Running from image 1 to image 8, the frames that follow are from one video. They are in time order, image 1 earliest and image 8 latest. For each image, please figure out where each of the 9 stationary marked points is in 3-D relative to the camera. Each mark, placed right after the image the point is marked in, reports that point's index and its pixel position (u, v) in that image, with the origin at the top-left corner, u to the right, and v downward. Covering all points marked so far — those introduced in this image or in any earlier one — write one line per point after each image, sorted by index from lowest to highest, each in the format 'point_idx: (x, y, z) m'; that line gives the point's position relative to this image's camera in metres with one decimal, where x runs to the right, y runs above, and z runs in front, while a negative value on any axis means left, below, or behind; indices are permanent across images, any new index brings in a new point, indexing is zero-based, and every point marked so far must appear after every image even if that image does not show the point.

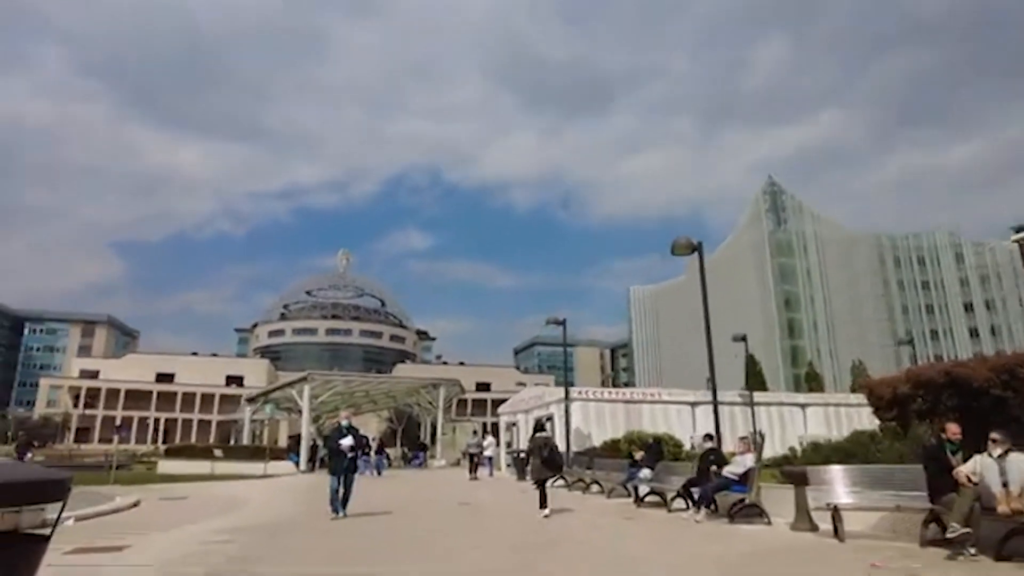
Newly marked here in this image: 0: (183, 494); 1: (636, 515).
0: (-9.1, -5.7, +18.1) m
1: (+2.3, -4.2, +12.1) m
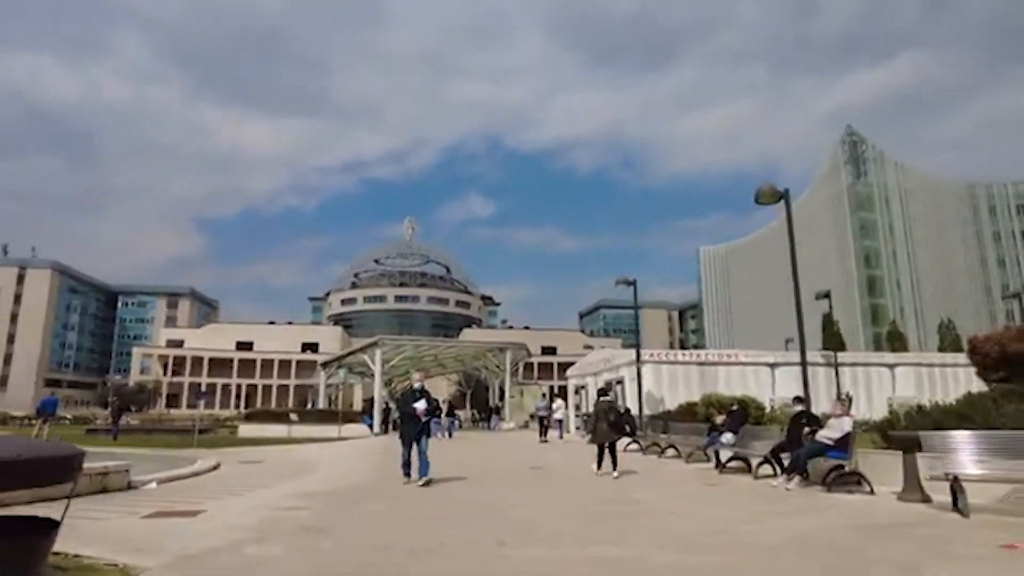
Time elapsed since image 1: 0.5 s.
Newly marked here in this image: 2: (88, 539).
0: (-7.2, -4.8, +18.6) m
1: (+3.6, -3.4, +11.4) m
2: (-4.3, -2.6, +6.6) m
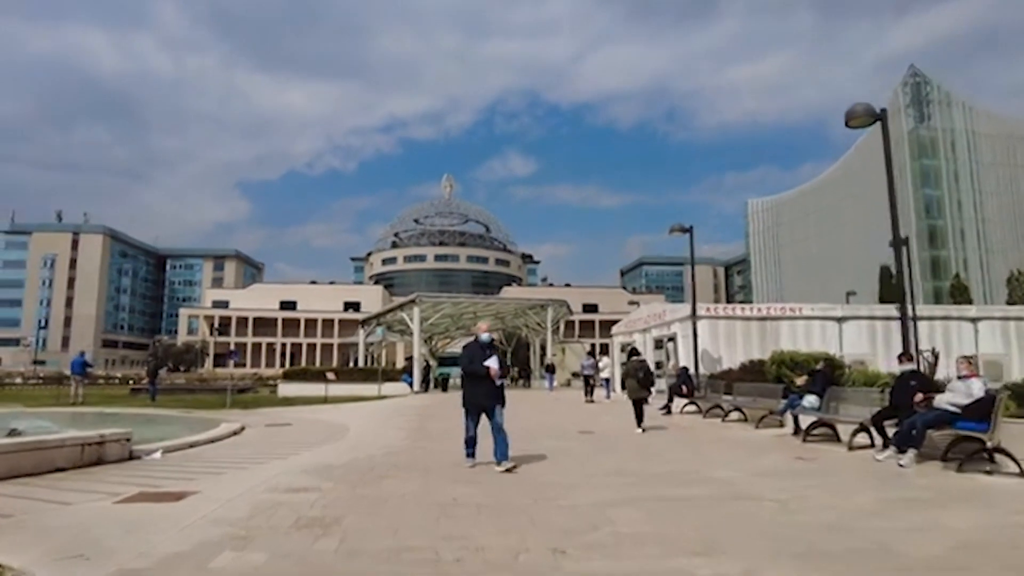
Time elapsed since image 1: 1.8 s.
0: (-5.9, -3.5, +17.5) m
1: (+4.4, -2.4, +9.7) m
2: (-3.8, -2.0, +5.3) m
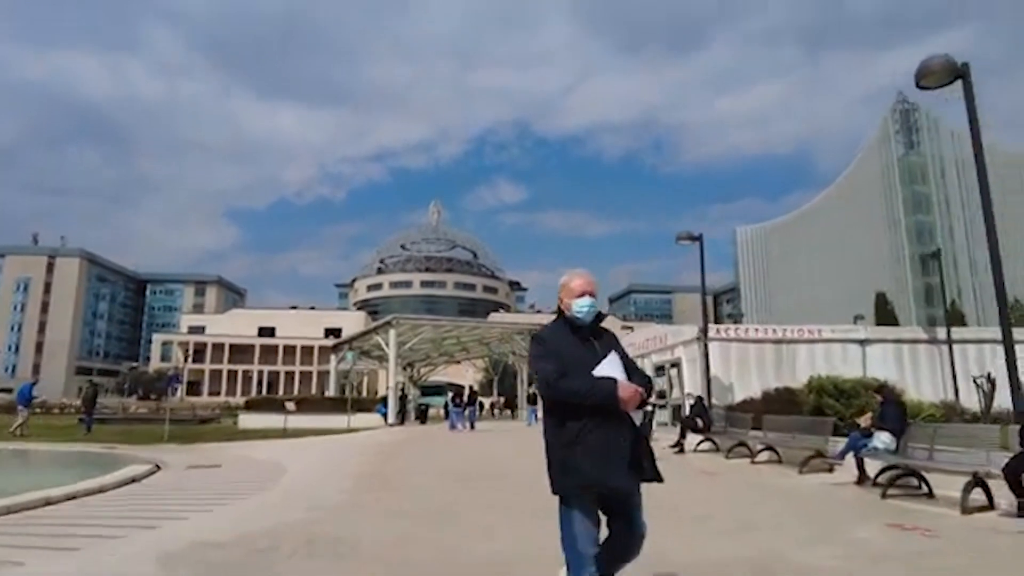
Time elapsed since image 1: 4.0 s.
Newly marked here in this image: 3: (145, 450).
0: (-6.3, -3.8, +14.4) m
1: (+4.1, -2.4, +6.8) m
2: (-4.0, -1.7, +2.3) m
3: (-10.2, -4.5, +18.3) m
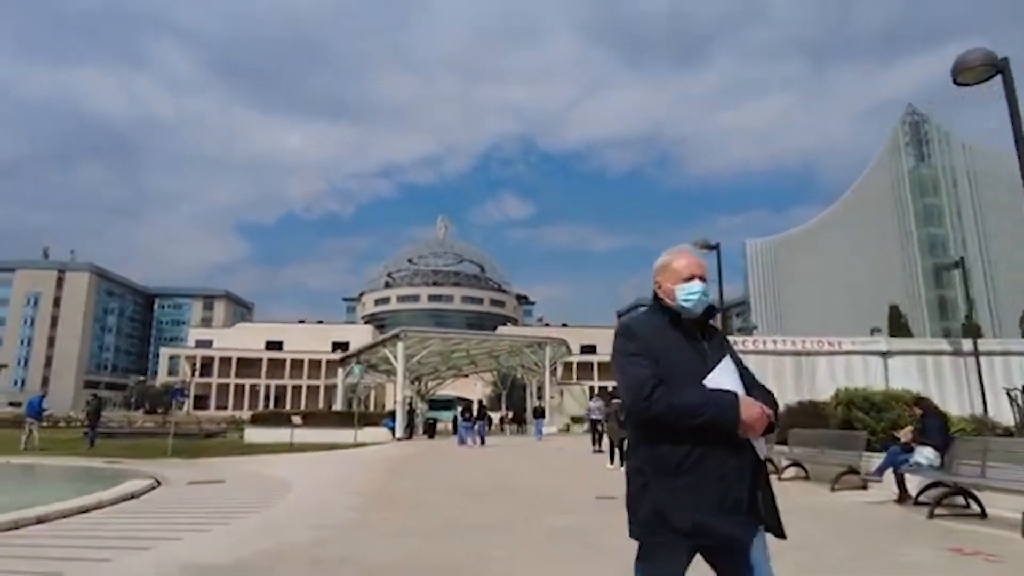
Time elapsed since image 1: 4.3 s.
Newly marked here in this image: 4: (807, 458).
0: (-6.1, -4.0, +13.9) m
1: (+4.3, -2.4, +6.2) m
2: (-3.9, -1.6, +1.9) m
3: (-9.9, -4.8, +17.9) m
4: (+5.2, -3.0, +11.7) m
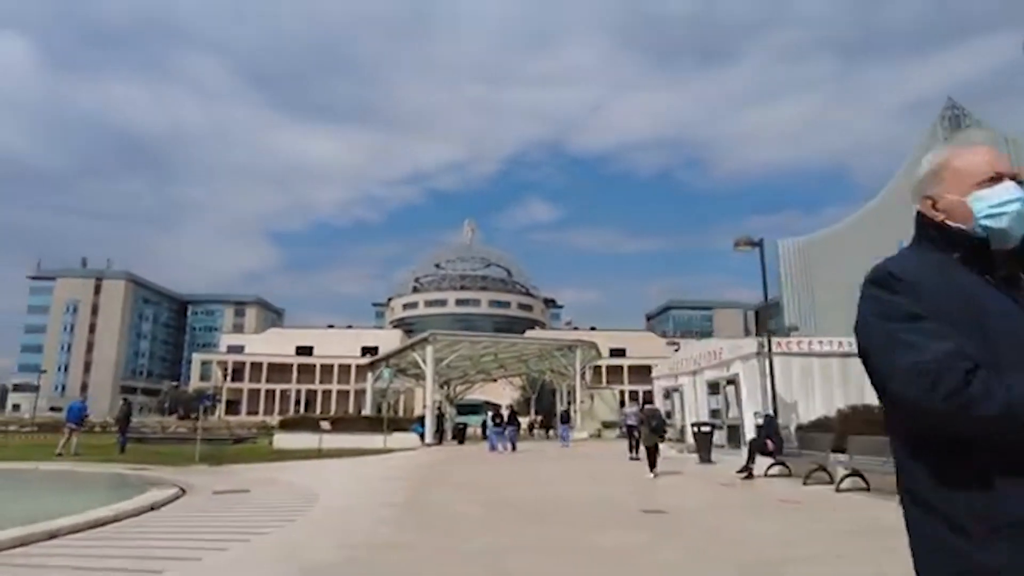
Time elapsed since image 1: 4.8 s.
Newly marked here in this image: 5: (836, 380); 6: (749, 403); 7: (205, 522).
0: (-5.3, -4.0, +13.5) m
1: (+4.7, -2.3, +5.4) m
2: (-3.6, -1.6, +1.3) m
3: (-9.0, -4.9, +17.5) m
4: (+5.9, -3.0, +10.8) m
5: (+9.7, -2.8, +19.7) m
6: (+7.1, -3.5, +19.9) m
7: (-4.3, -3.3, +9.3) m
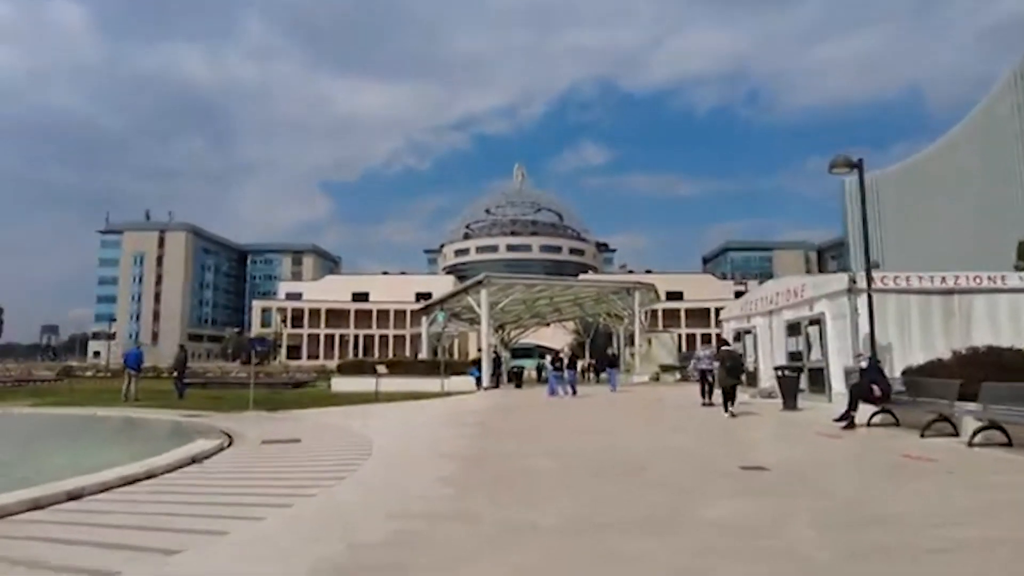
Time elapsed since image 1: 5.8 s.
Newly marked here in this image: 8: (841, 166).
0: (-4.0, -2.8, +12.7) m
1: (+5.4, -1.6, +3.7) m
2: (-3.3, -1.4, +0.3) m
3: (-7.4, -3.4, +17.1) m
4: (+6.9, -1.8, +9.1) m
5: (+11.4, -0.8, +17.6) m
6: (+8.9, -1.5, +18.0) m
7: (-3.3, -2.4, +8.4) m
8: (+7.3, +2.8, +14.7) m
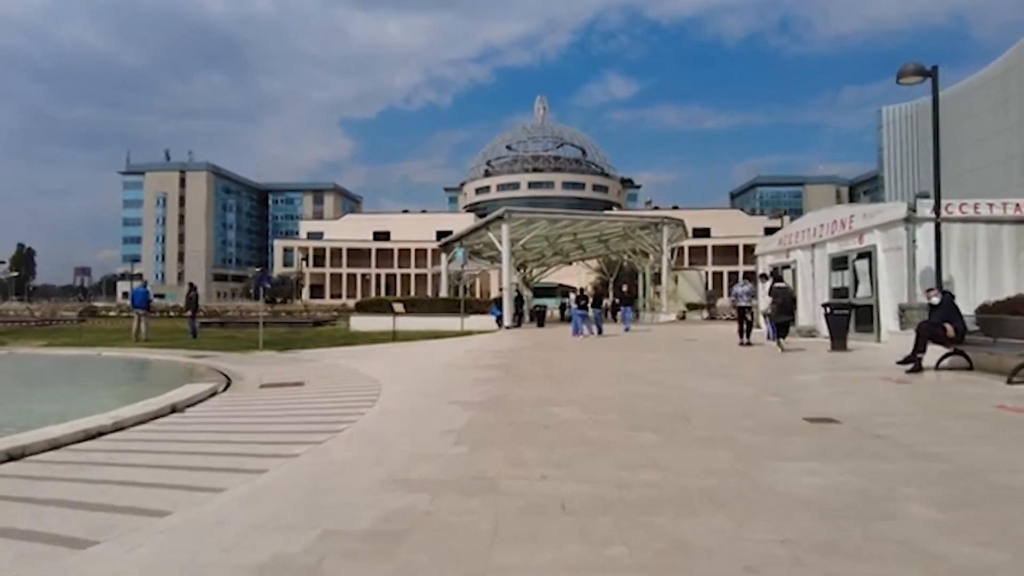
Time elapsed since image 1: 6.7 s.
0: (-3.6, -1.5, +11.7) m
1: (+5.5, -1.2, +2.4) m
2: (-3.3, -1.3, -0.8) m
3: (-6.8, -1.8, +16.3) m
4: (+7.2, -0.9, +7.7) m
5: (+12.0, +0.9, +15.9) m
6: (+9.5, +0.2, +16.5) m
7: (-3.0, -1.6, +7.4) m
8: (+7.7, +4.2, +12.8) m
